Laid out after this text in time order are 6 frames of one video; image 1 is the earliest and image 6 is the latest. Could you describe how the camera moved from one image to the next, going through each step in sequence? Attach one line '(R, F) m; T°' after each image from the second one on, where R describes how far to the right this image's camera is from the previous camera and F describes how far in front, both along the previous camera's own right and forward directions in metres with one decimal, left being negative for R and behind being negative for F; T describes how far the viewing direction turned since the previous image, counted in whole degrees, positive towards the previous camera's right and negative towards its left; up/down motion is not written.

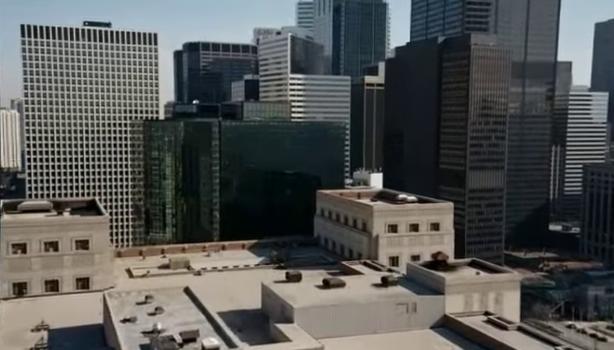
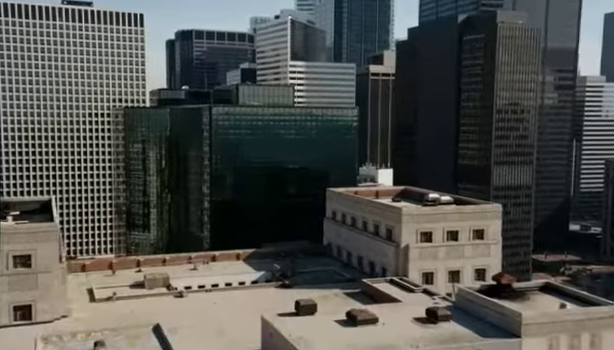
(-1.6, +20.3) m; 0°
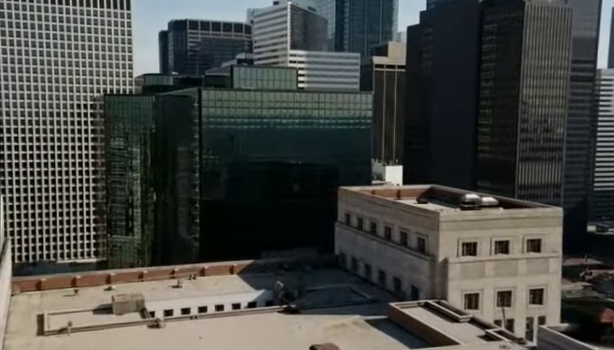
(-1.3, +16.3) m; 0°
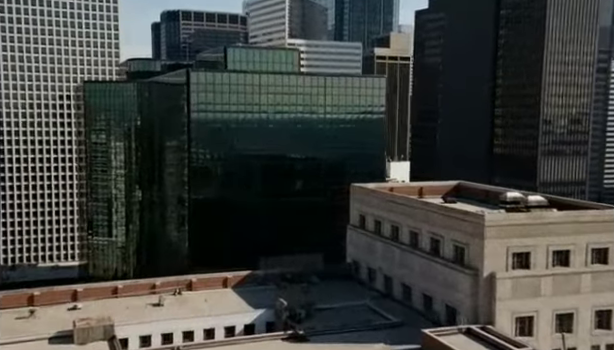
(-1.1, +12.4) m; 0°
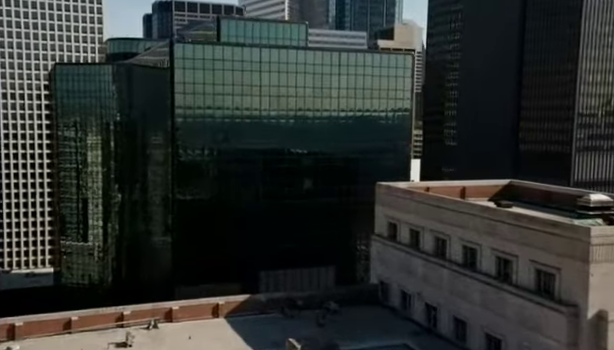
(-1.5, +14.9) m; 0°
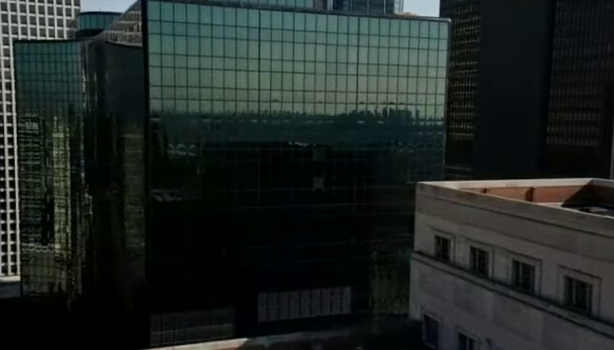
(-1.5, +14.3) m; +1°
